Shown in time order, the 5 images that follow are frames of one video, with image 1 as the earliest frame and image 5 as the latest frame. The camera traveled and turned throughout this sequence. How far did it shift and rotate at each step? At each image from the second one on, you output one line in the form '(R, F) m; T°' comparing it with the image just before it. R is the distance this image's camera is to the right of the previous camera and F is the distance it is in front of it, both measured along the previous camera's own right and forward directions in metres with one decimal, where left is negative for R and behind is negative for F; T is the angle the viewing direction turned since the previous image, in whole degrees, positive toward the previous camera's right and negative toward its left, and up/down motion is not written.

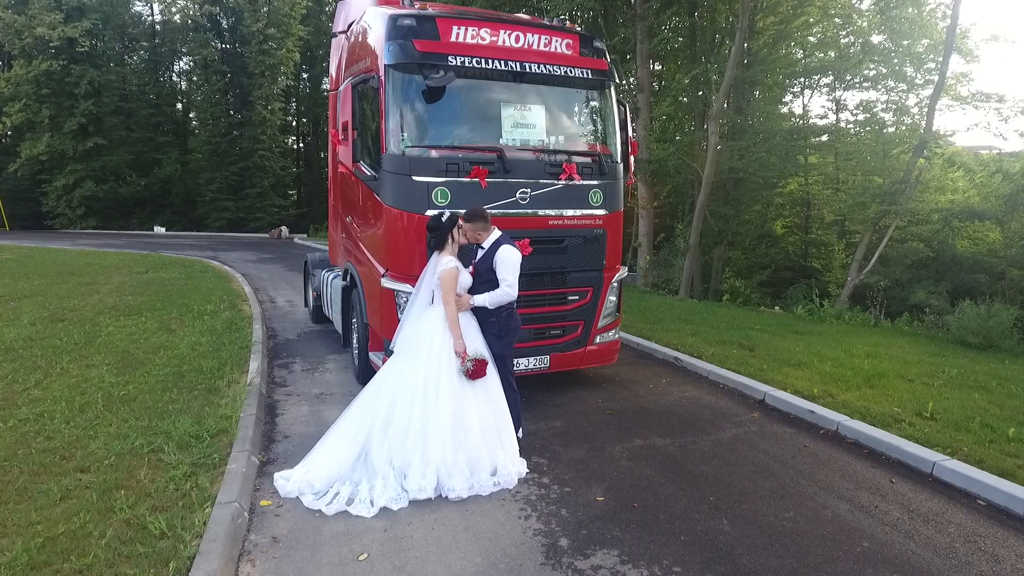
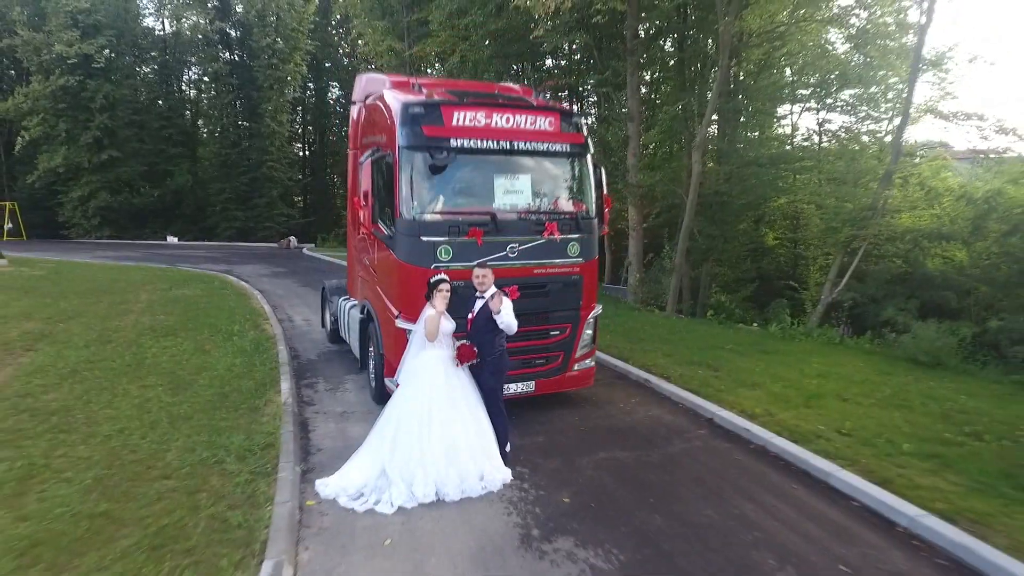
(+0.1, -1.1) m; 0°
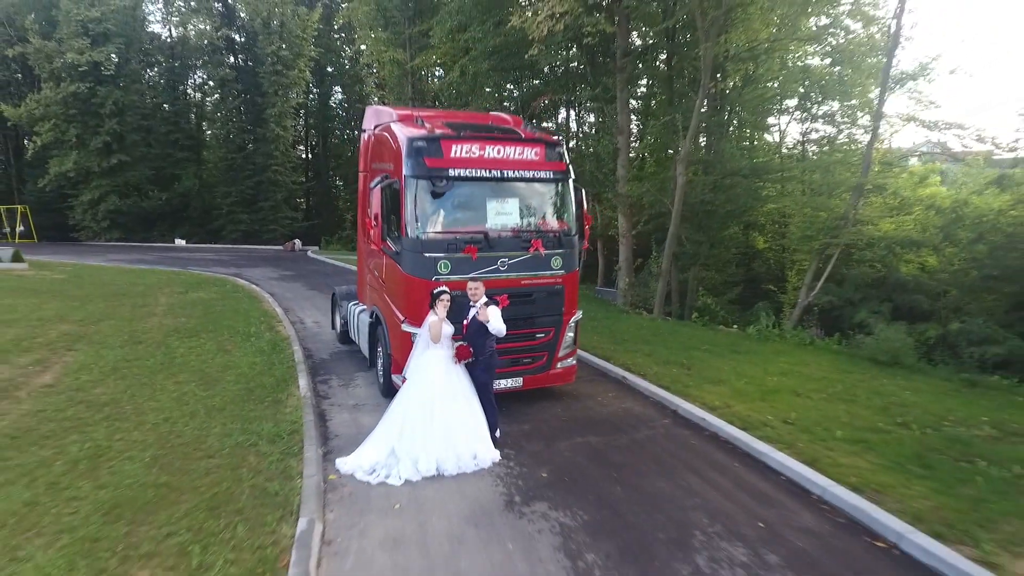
(+0.1, -0.9) m; 0°
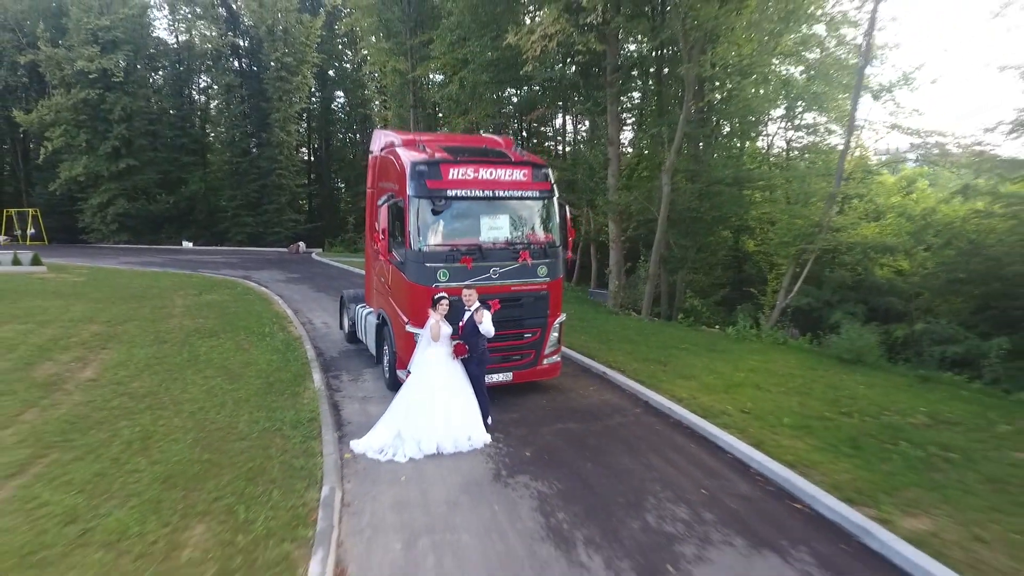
(+0.1, -1.0) m; 0°
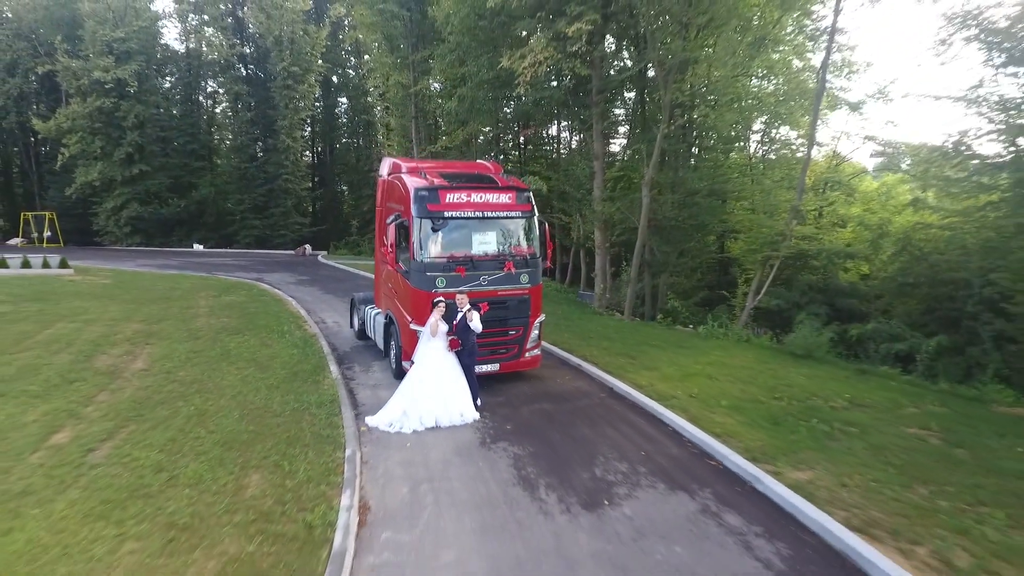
(+0.2, -1.6) m; 0°
